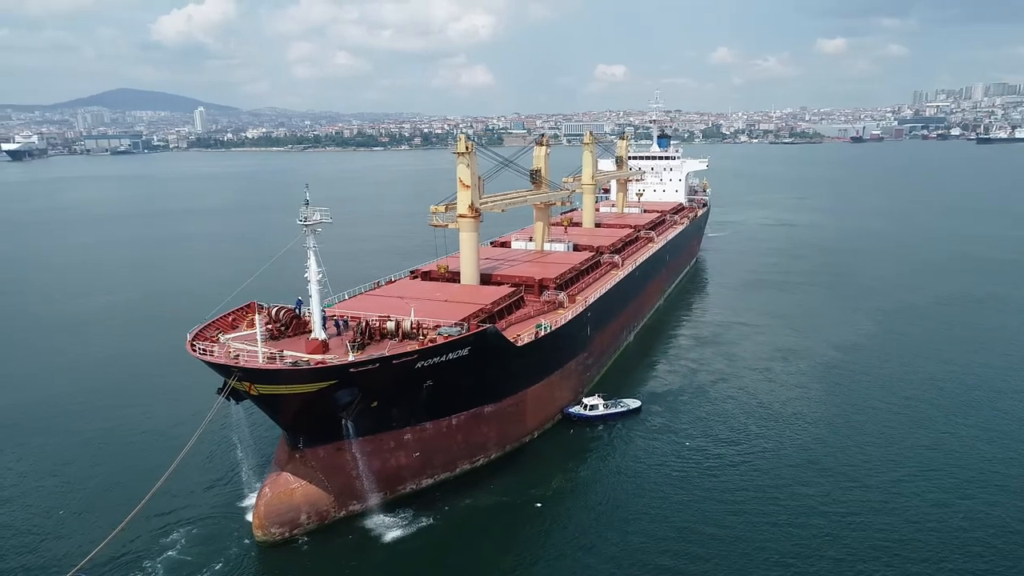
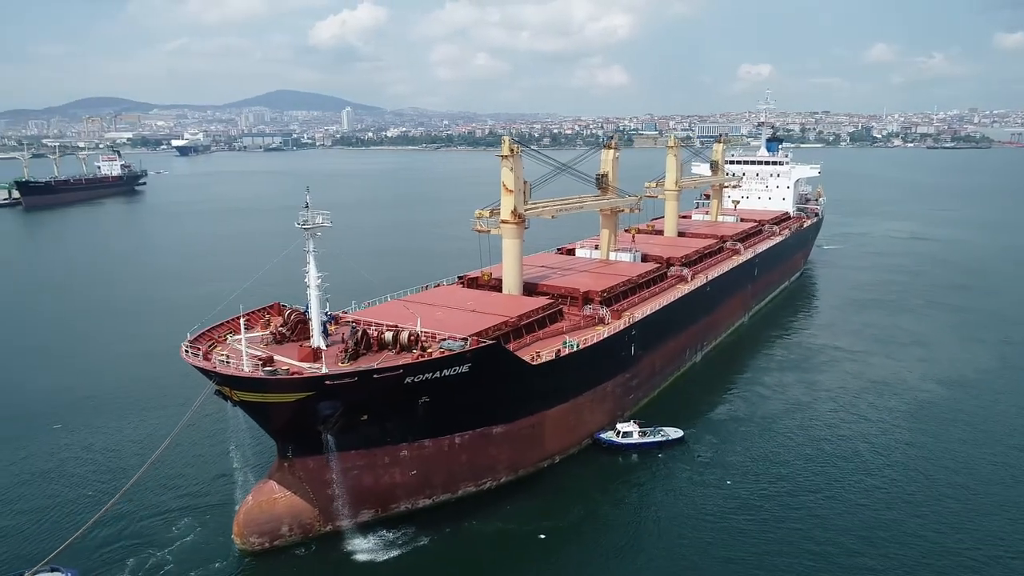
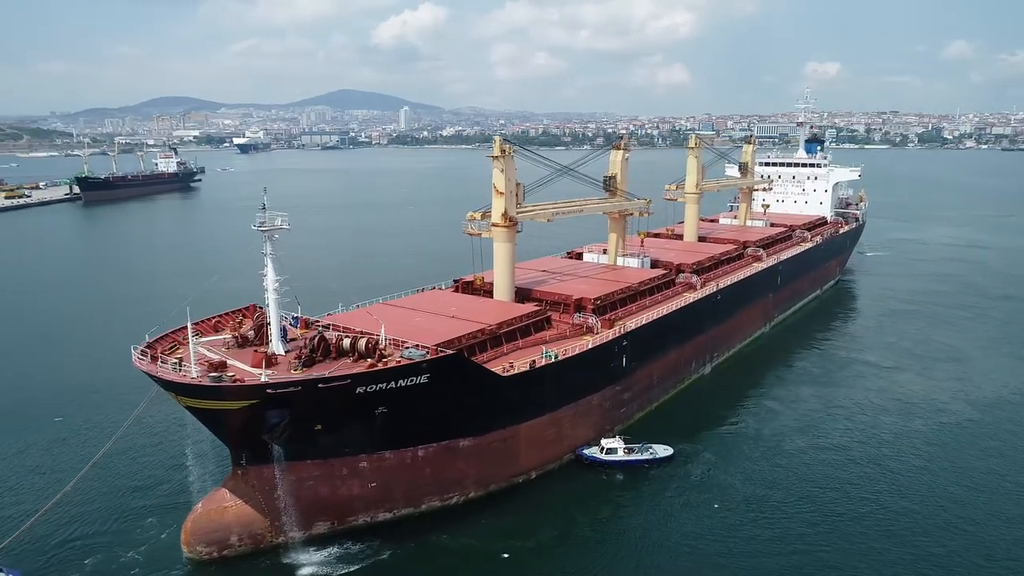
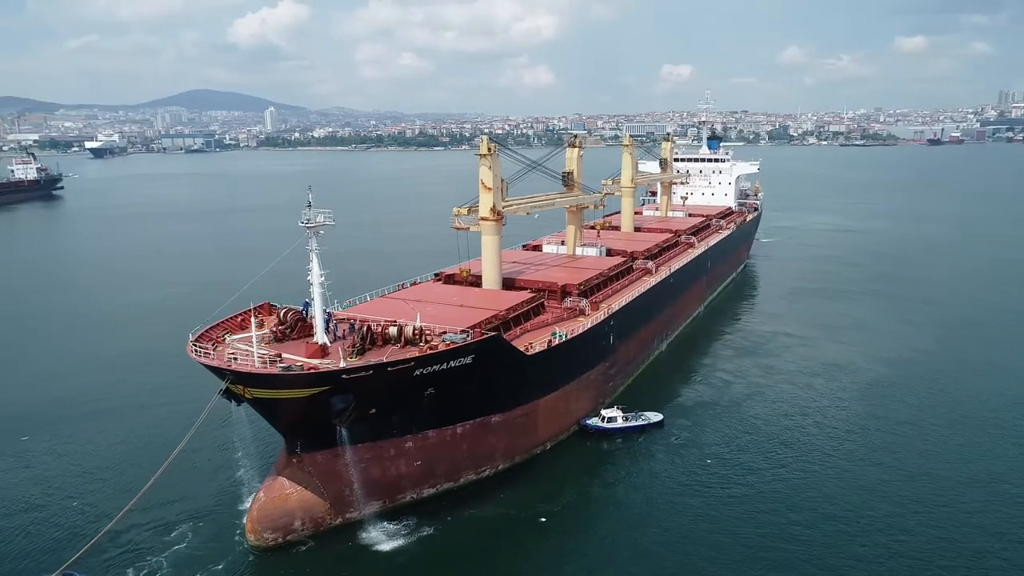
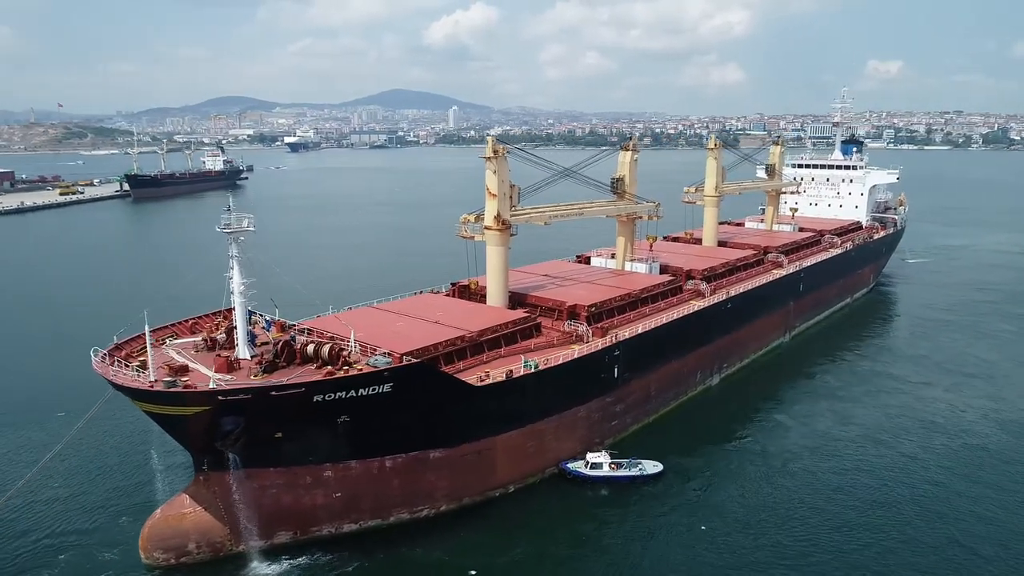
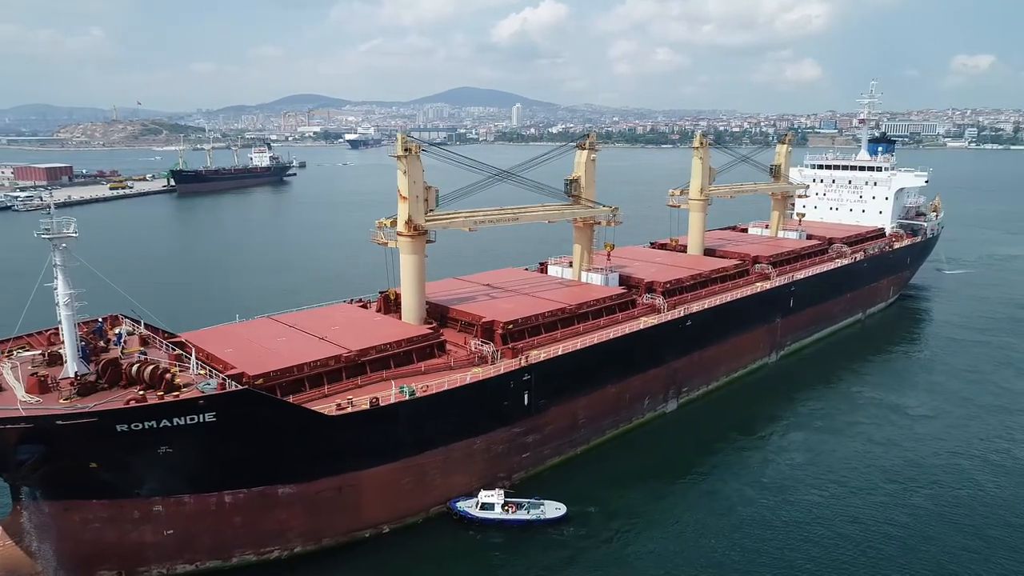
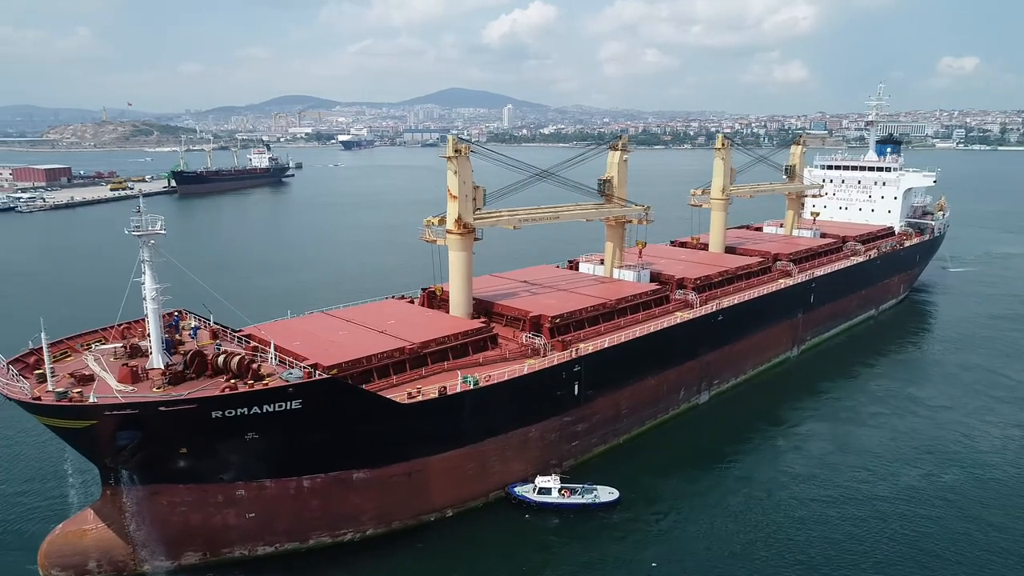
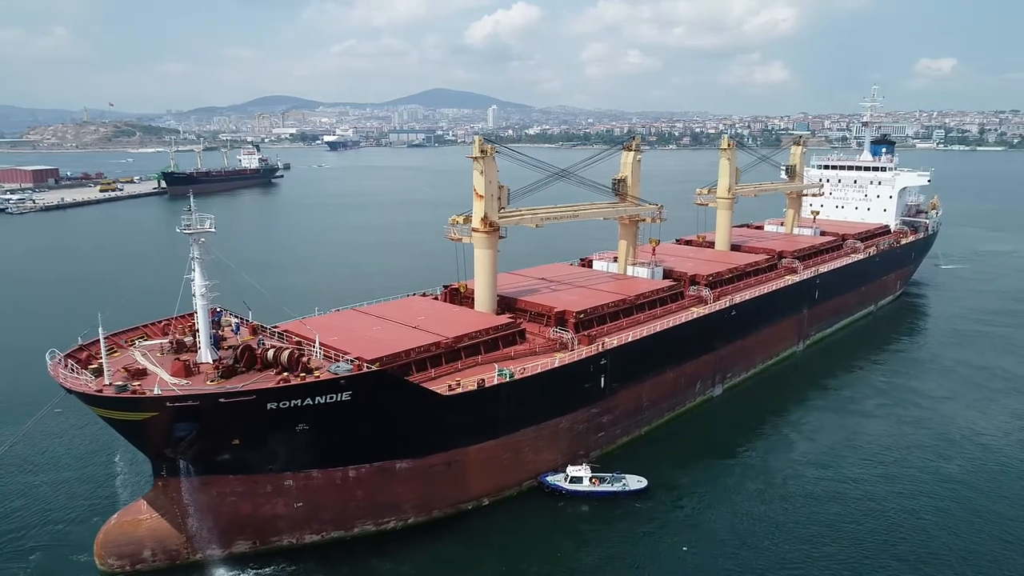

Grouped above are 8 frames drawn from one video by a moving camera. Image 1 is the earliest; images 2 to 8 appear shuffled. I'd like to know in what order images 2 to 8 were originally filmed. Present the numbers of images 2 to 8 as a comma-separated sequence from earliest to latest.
4, 2, 3, 5, 8, 7, 6
